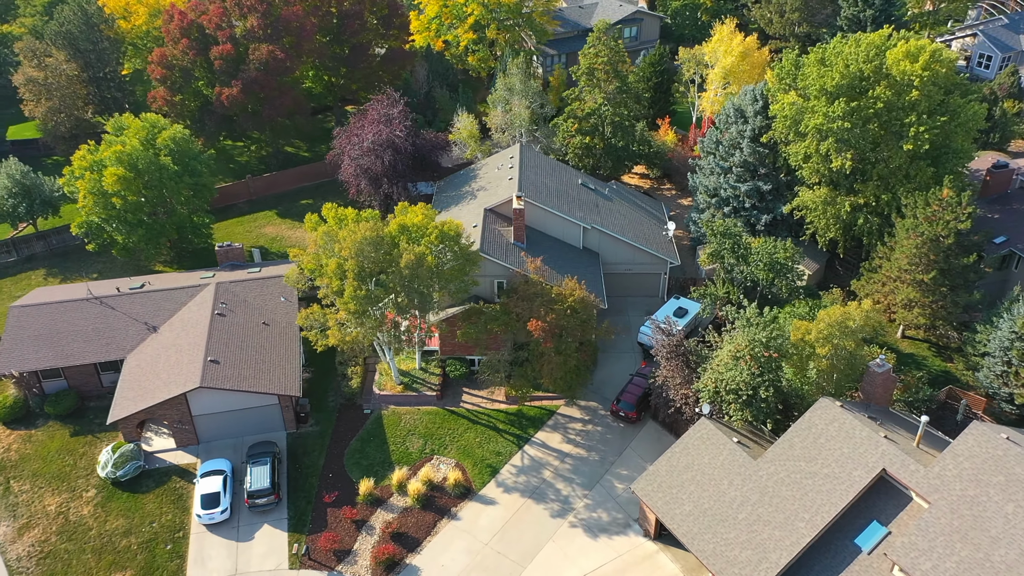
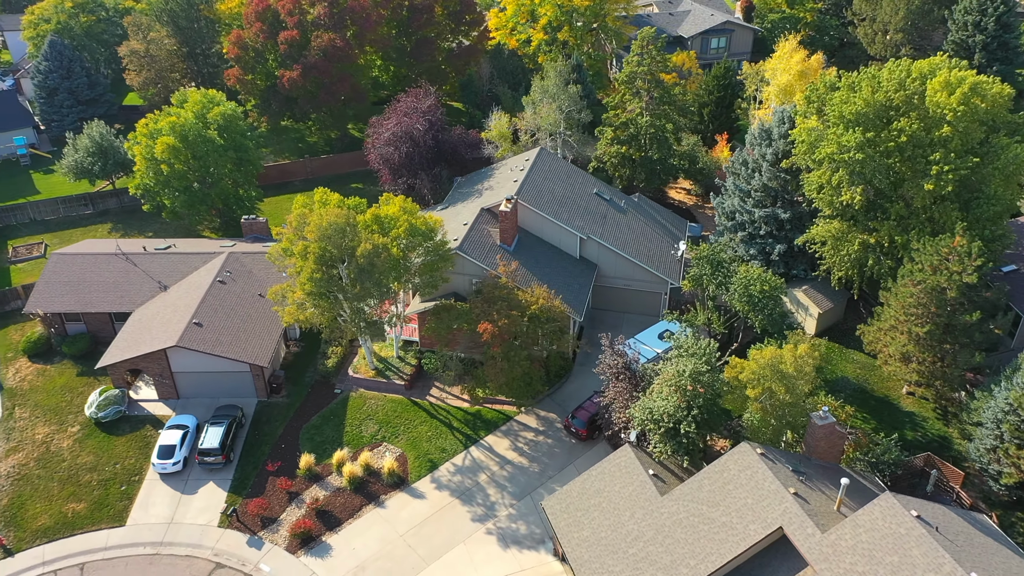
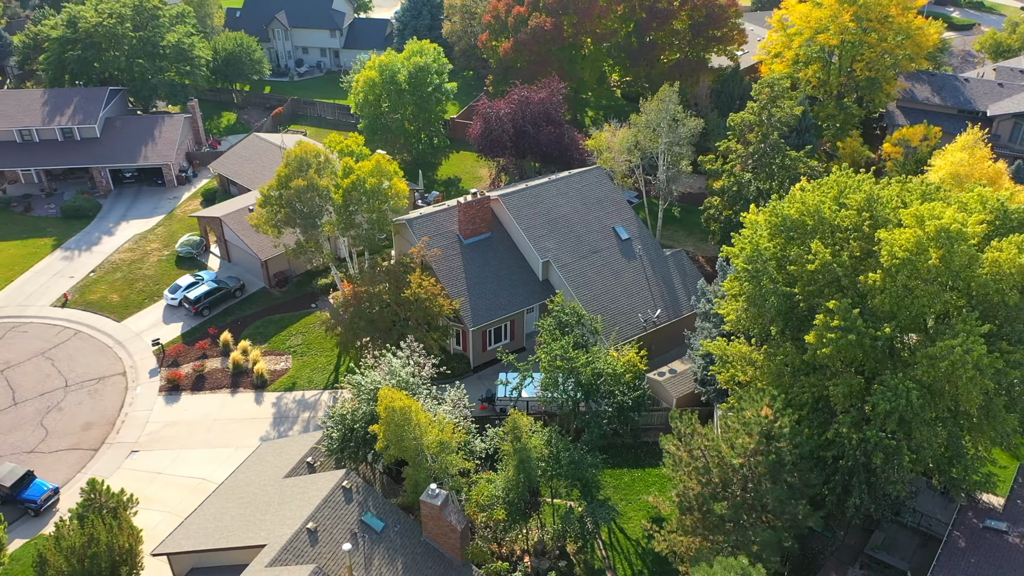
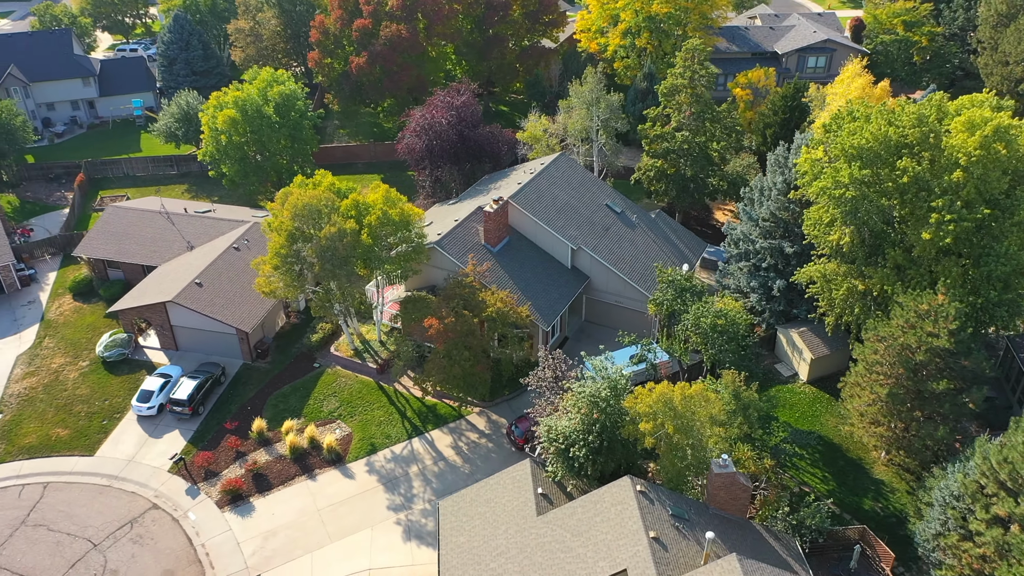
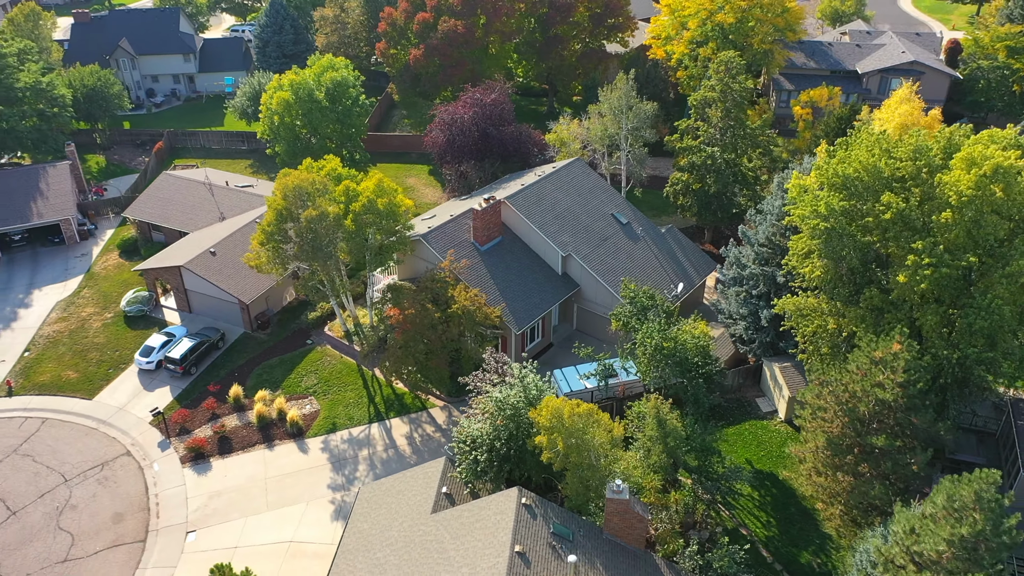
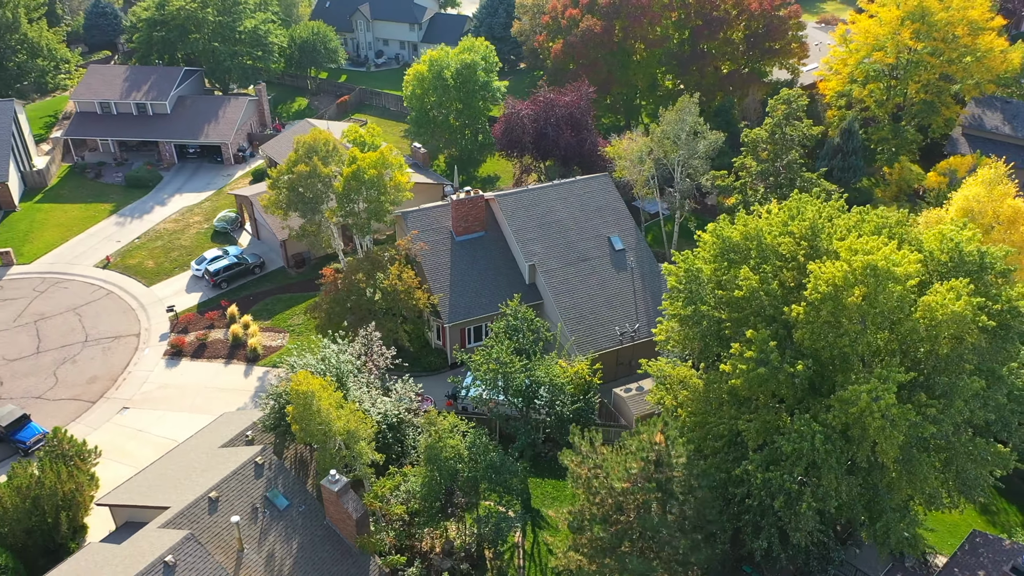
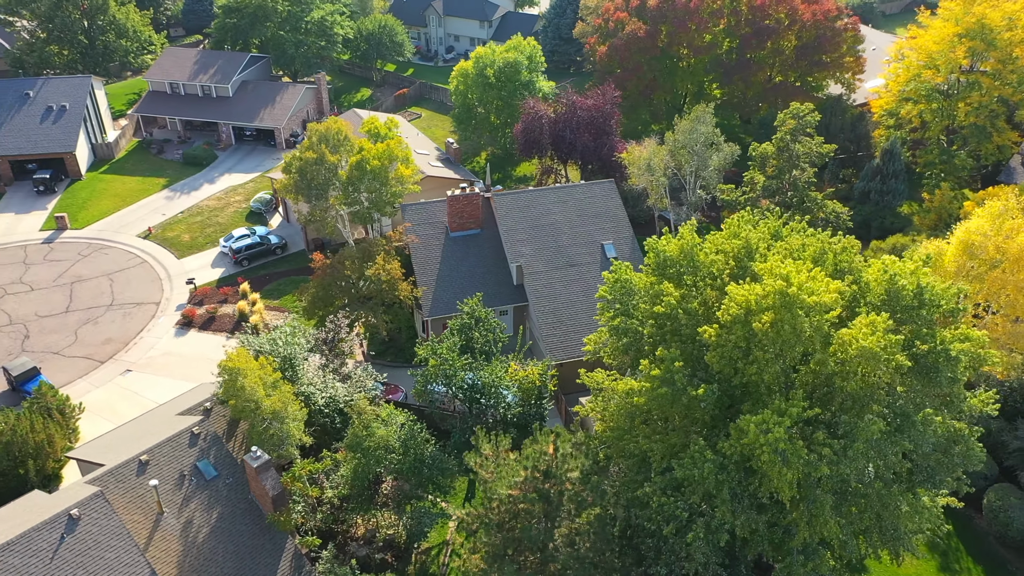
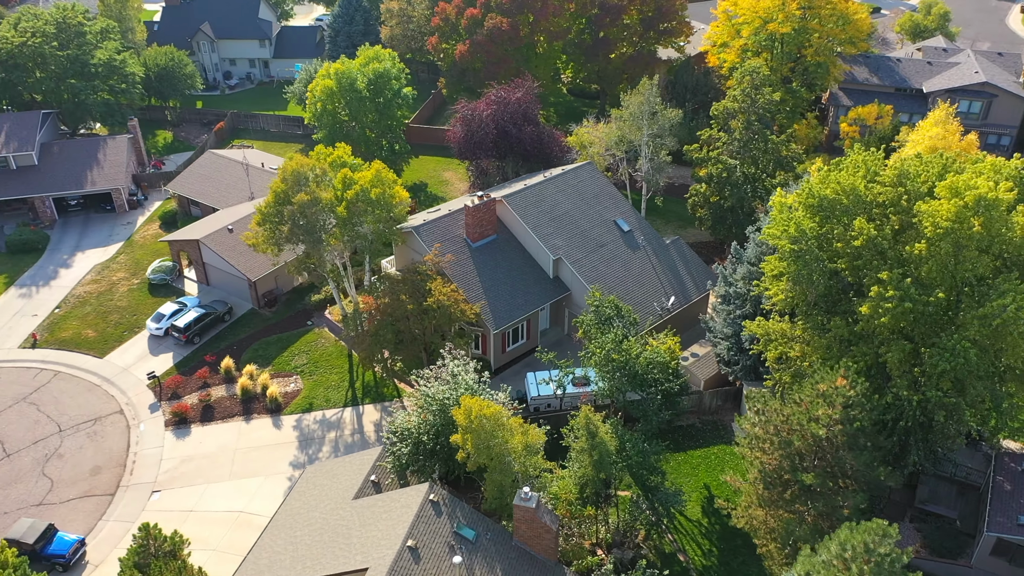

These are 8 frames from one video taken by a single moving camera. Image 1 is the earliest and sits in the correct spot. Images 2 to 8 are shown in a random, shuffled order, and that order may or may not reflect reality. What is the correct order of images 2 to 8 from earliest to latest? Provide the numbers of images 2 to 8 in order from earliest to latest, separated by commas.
2, 4, 5, 8, 3, 6, 7
